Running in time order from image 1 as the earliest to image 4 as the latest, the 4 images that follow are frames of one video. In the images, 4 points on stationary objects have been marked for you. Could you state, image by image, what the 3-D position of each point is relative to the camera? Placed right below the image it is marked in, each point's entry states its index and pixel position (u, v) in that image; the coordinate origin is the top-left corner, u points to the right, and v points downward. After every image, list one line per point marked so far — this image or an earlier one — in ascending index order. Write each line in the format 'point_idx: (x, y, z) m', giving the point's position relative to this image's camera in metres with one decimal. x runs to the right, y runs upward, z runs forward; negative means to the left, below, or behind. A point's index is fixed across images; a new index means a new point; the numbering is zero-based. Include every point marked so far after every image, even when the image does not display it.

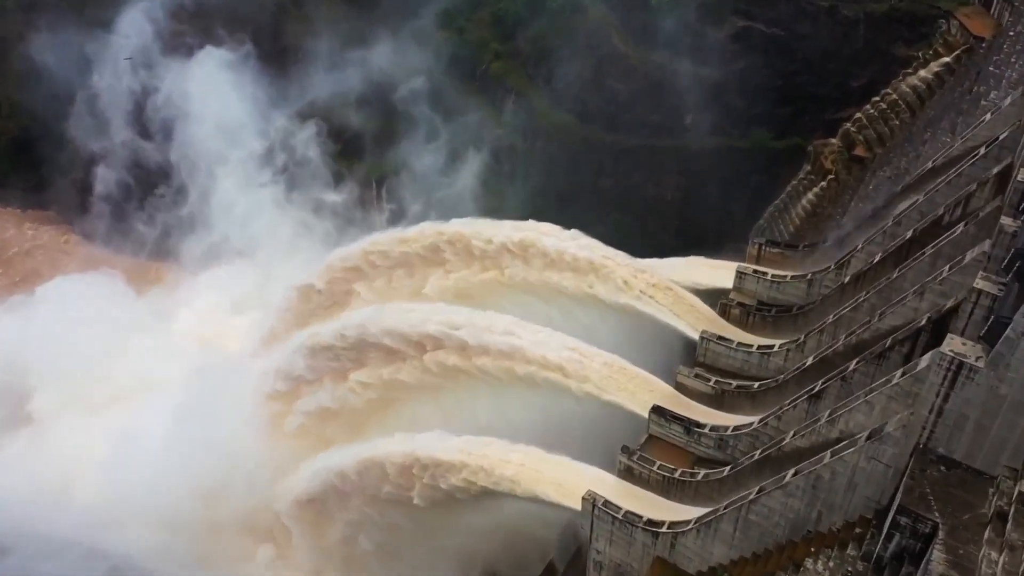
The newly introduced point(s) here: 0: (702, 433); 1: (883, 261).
0: (+3.0, -2.3, +12.1) m
1: (+6.0, +0.4, +12.3) m
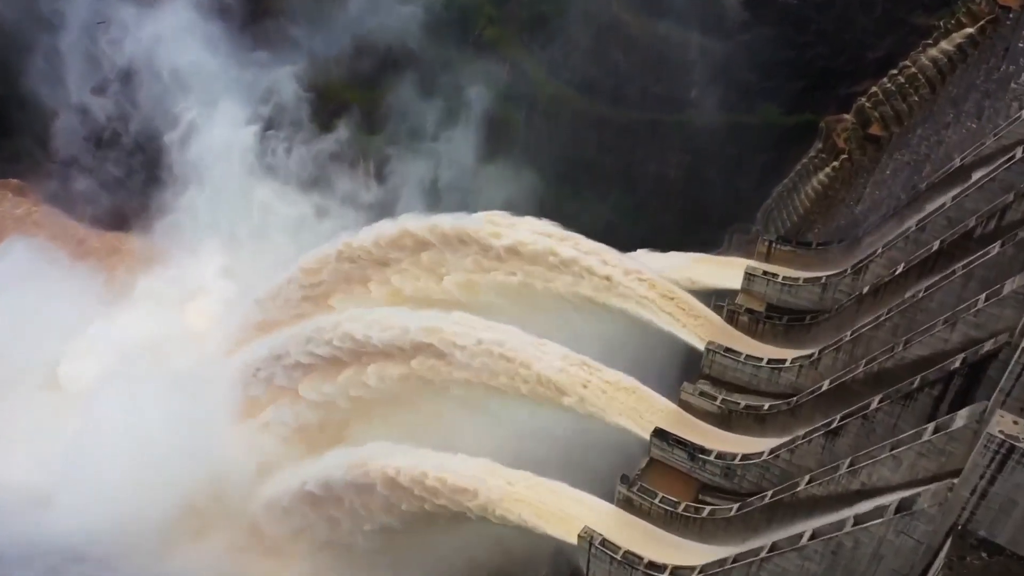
0: (+2.9, -2.5, +11.3) m
1: (+5.8, +0.2, +11.3) m
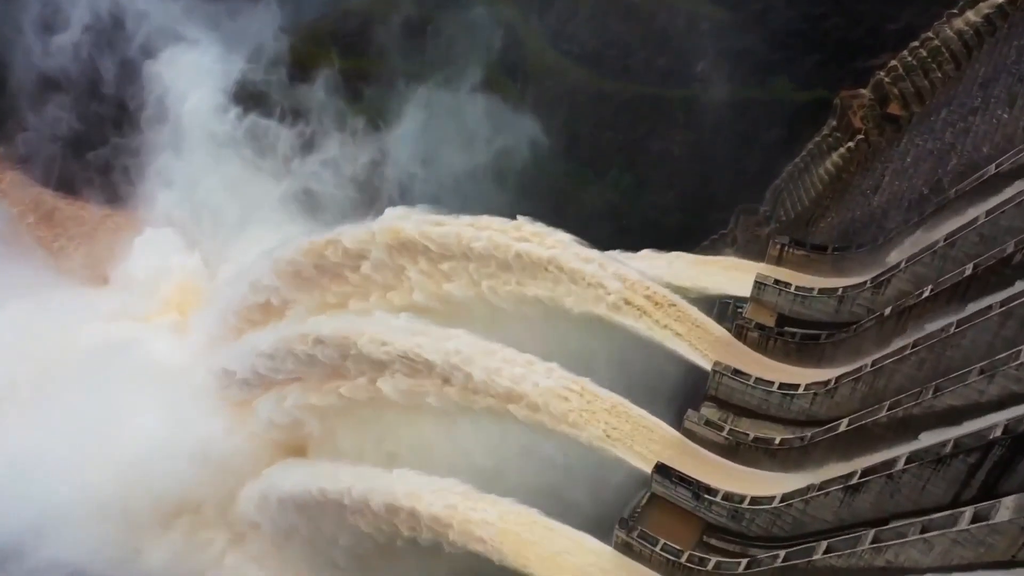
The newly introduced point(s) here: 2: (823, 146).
0: (+2.8, -2.9, +10.4) m
1: (+5.7, -0.1, +10.3) m
2: (+7.9, +3.6, +19.3) m
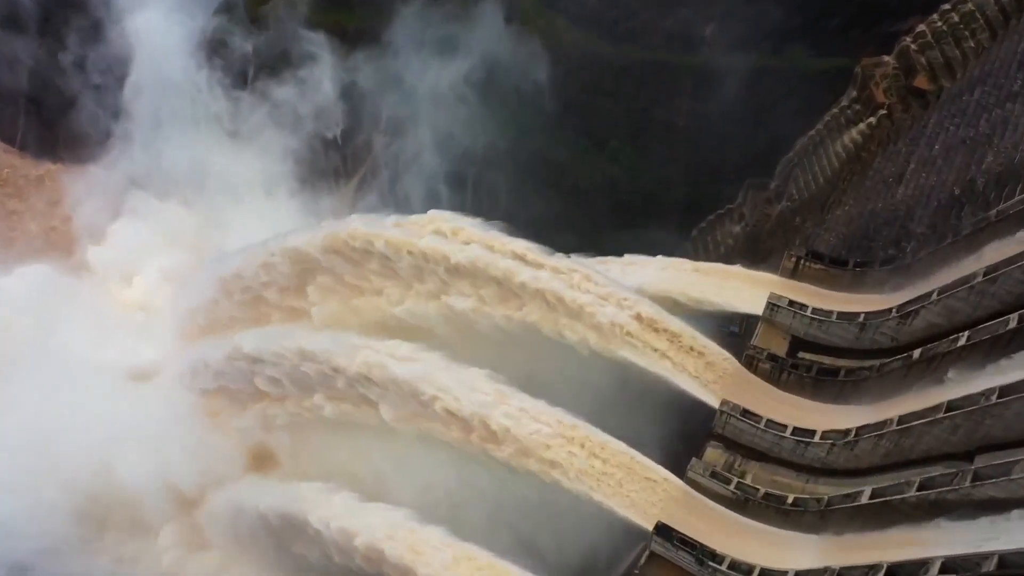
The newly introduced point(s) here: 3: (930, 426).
0: (+2.6, -3.5, +9.5) m
1: (+5.5, -0.7, +9.1) m
2: (+7.7, +3.8, +17.7) m
3: (+4.9, -1.6, +8.9) m
